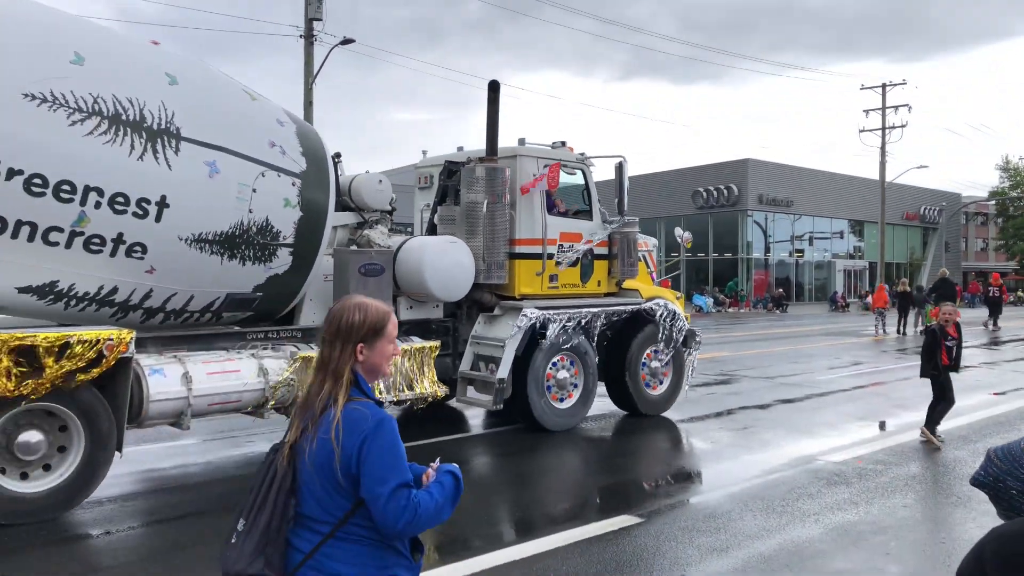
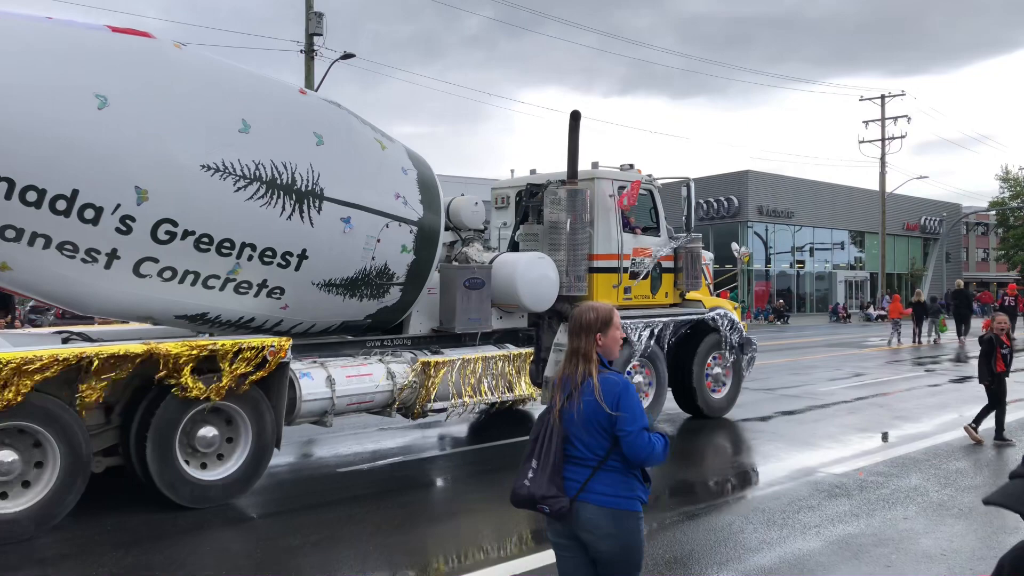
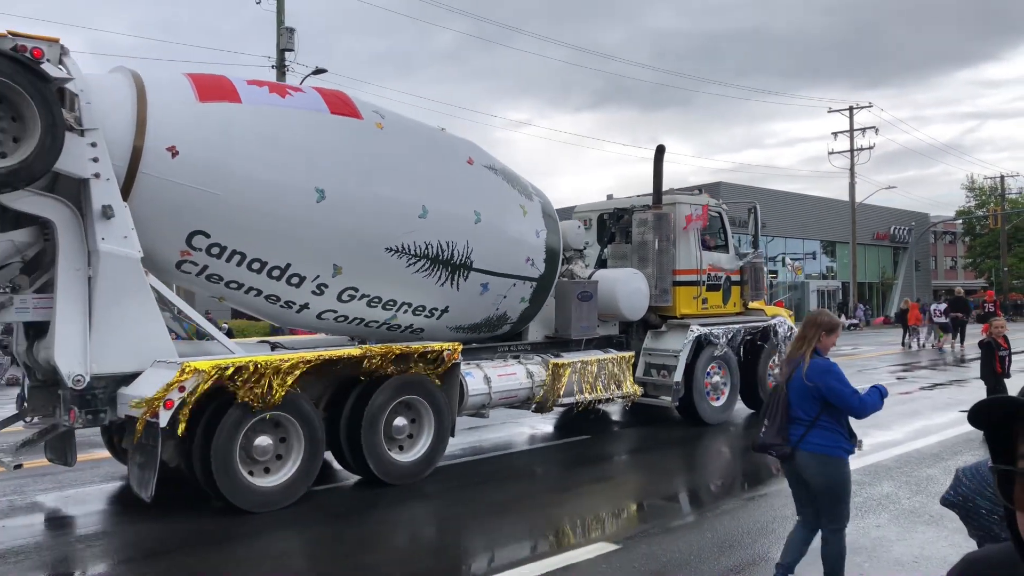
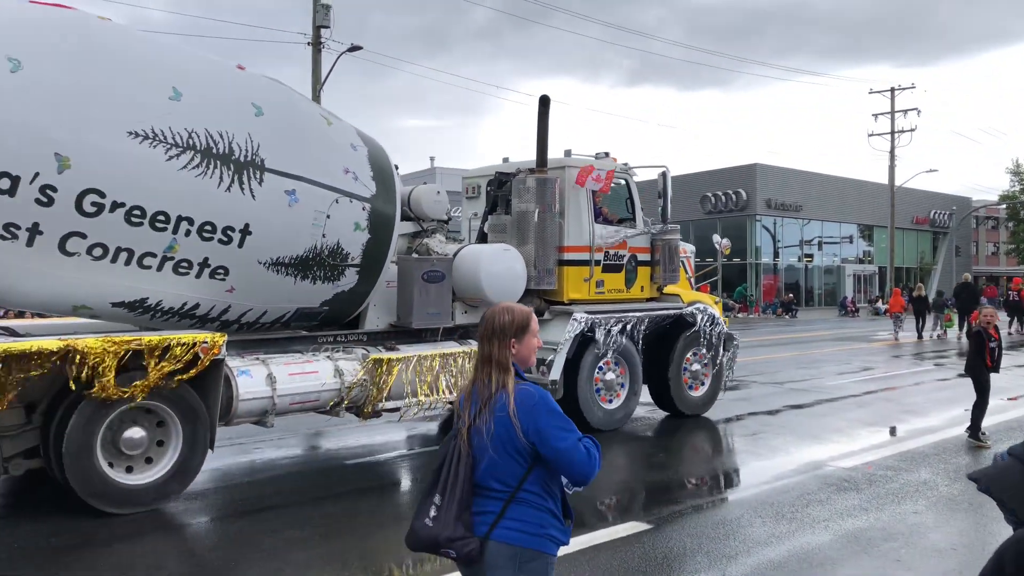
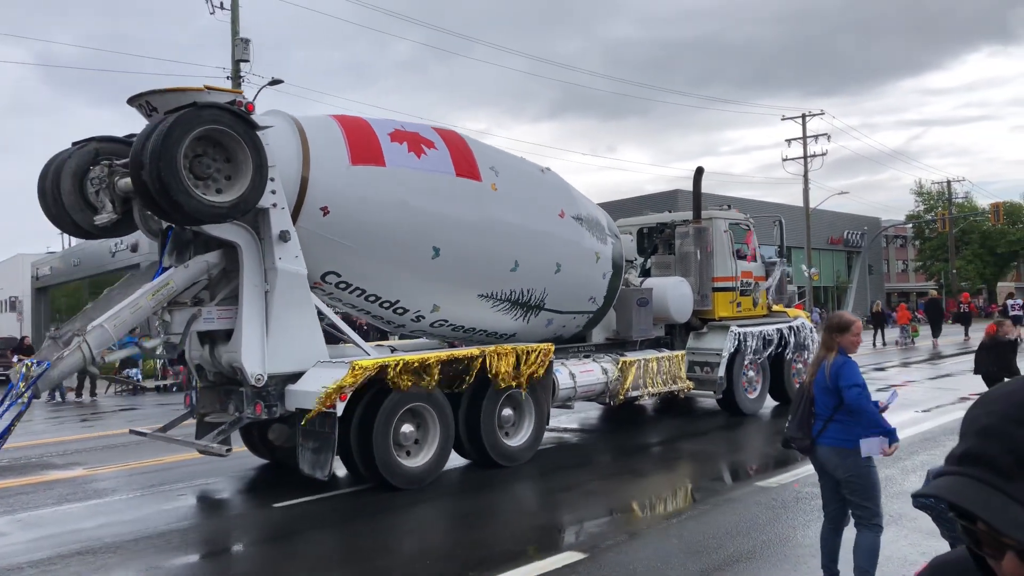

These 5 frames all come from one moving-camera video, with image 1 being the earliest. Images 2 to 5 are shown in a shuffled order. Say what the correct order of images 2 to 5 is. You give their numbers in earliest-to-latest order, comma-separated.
4, 2, 3, 5
